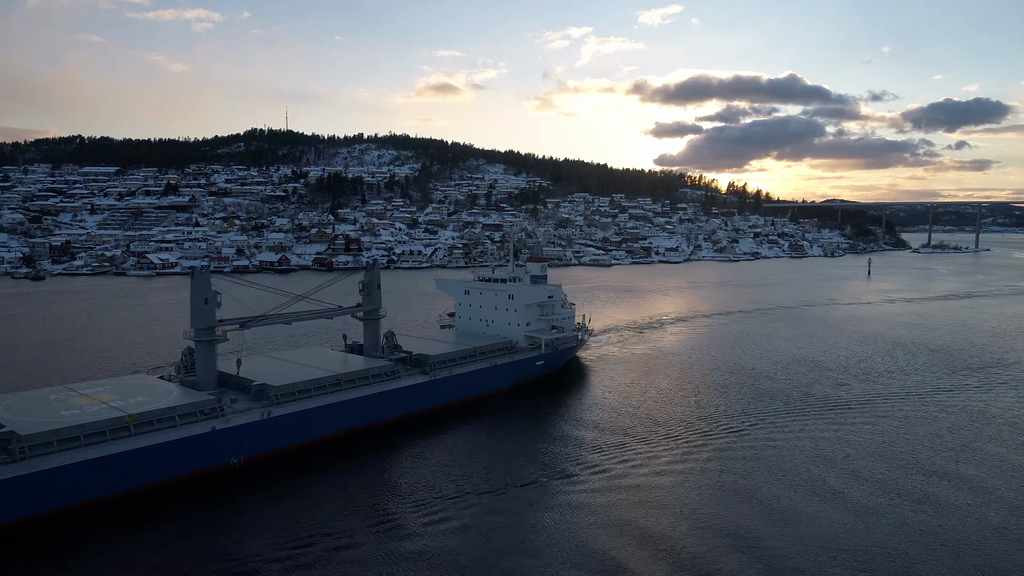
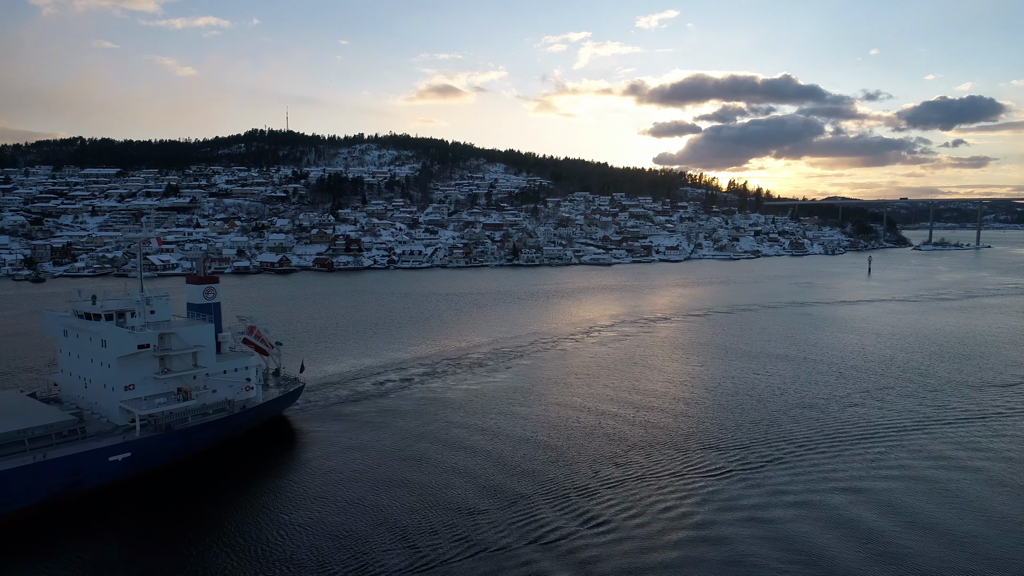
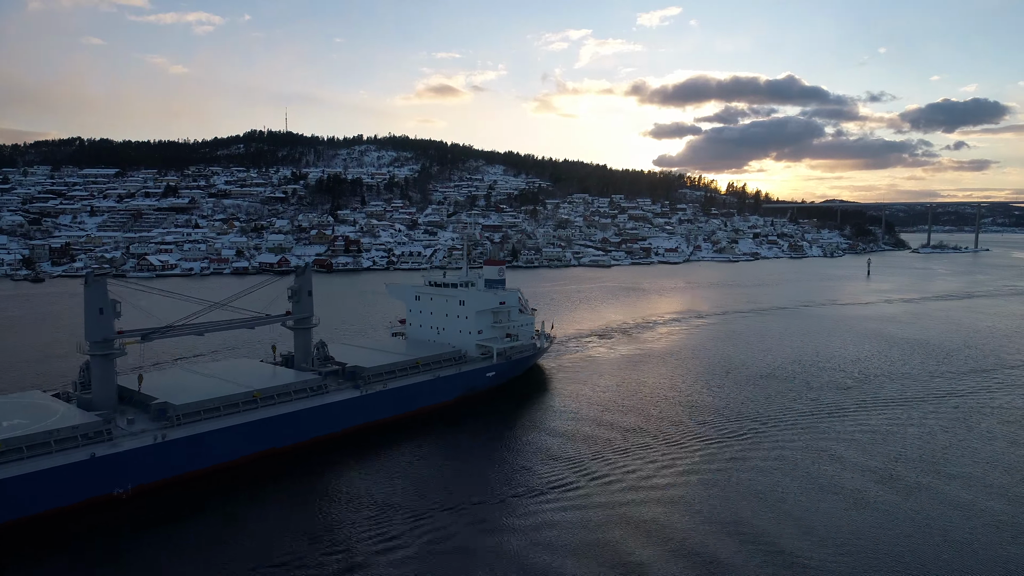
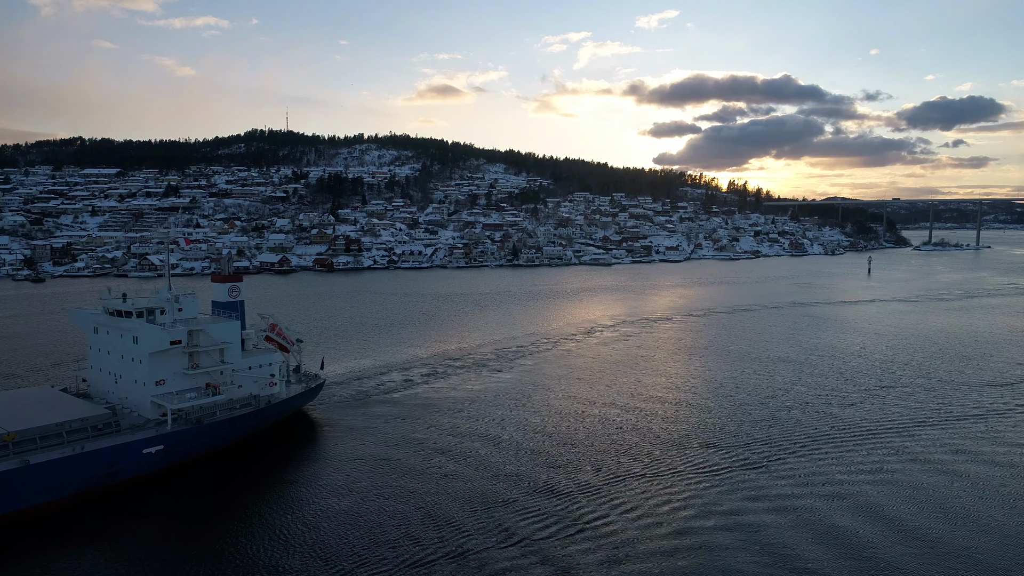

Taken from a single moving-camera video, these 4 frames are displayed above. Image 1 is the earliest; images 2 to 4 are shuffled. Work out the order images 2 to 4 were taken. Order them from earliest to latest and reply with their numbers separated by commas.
3, 4, 2
